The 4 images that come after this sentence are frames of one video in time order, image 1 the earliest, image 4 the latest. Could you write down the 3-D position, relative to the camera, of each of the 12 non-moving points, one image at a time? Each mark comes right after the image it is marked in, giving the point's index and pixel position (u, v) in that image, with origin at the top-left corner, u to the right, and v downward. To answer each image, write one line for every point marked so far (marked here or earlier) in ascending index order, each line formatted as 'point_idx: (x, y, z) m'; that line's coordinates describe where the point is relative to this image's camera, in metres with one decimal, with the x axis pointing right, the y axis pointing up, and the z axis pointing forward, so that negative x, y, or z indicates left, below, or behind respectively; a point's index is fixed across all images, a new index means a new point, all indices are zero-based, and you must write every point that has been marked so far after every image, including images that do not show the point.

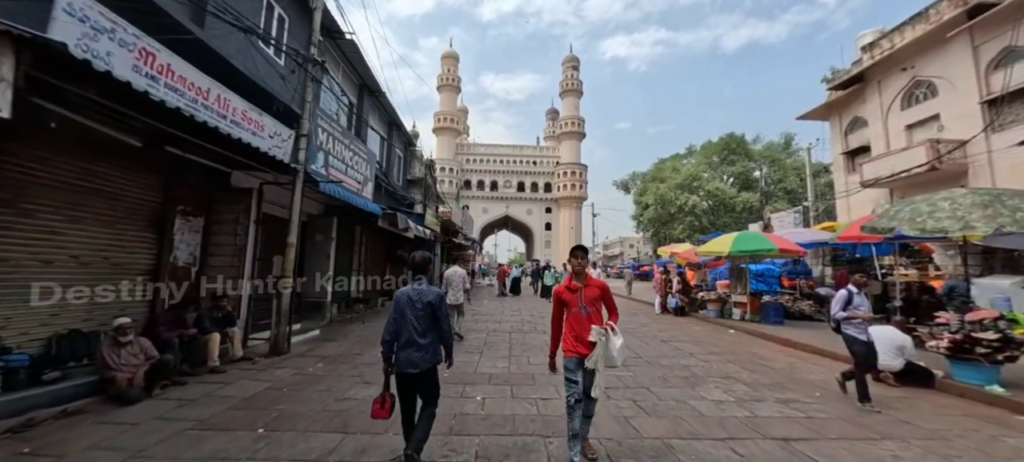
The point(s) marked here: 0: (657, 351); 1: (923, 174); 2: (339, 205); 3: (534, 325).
0: (+2.6, -2.2, +6.7) m
1: (+13.9, +1.9, +12.4) m
2: (-4.3, +0.6, +9.1) m
3: (+0.5, -2.3, +8.9) m
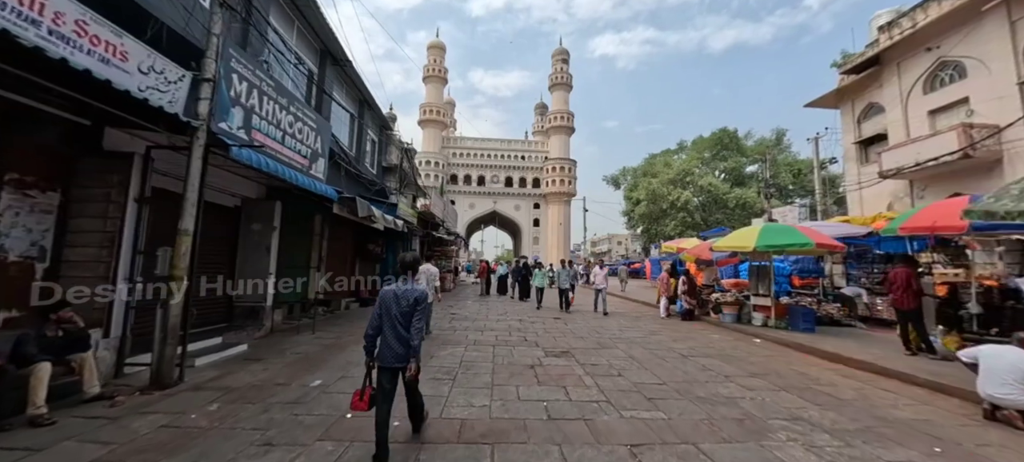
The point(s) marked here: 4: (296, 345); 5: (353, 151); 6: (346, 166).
0: (+2.4, -2.0, +5.2) m
1: (+13.5, +2.1, +11.3) m
2: (-4.5, +0.9, +7.3) m
3: (+0.2, -2.1, +7.3) m
4: (-3.7, -1.9, +6.3) m
5: (-5.7, +2.8, +13.4) m
6: (-3.8, +1.5, +8.7) m
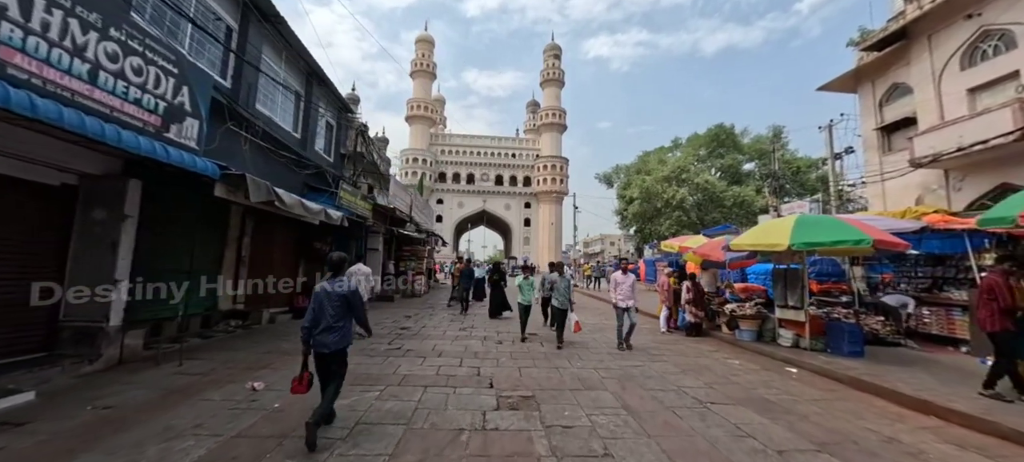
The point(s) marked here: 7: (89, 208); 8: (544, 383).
0: (+1.7, -1.9, +3.2) m
1: (+12.7, +2.2, +9.5) m
2: (-5.3, +1.0, +5.2) m
3: (-0.5, -2.0, +5.3) m
4: (-4.4, -1.8, +4.2) m
5: (-6.5, +3.0, +11.3) m
6: (-4.6, +1.7, +6.6) m
7: (-5.9, +0.3, +5.1) m
8: (+0.4, -1.9, +4.7) m
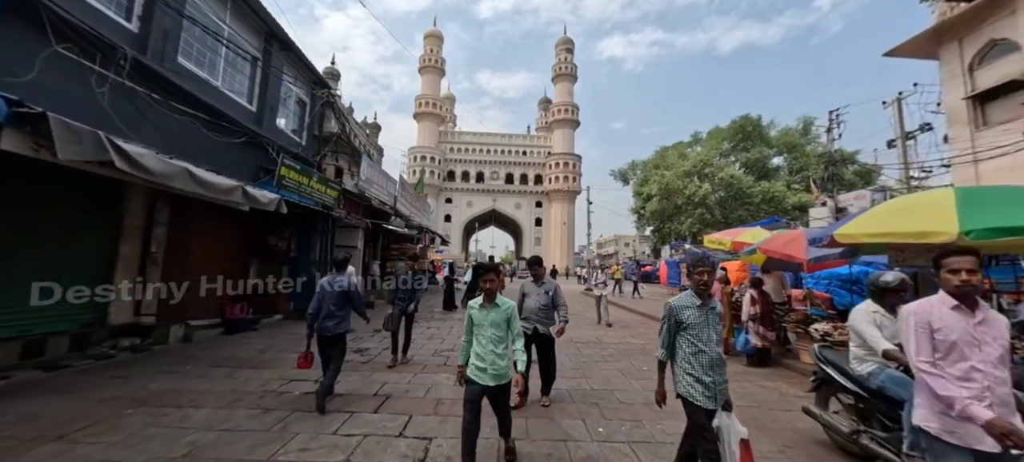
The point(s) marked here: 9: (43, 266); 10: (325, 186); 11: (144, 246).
0: (+1.4, -1.6, +0.9) m
1: (+12.6, +2.4, +6.9) m
2: (-5.5, +1.2, +3.2) m
3: (-0.7, -1.7, +3.1) m
4: (-4.7, -1.6, +2.1) m
5: (-6.5, +3.2, +9.3) m
6: (-4.8, +1.9, +4.6) m
7: (-6.1, +0.6, +3.1) m
8: (+0.2, -1.7, +2.4) m
9: (-6.1, -0.4, +4.6) m
10: (-4.2, +1.1, +8.2) m
11: (-6.2, -0.3, +6.1) m
